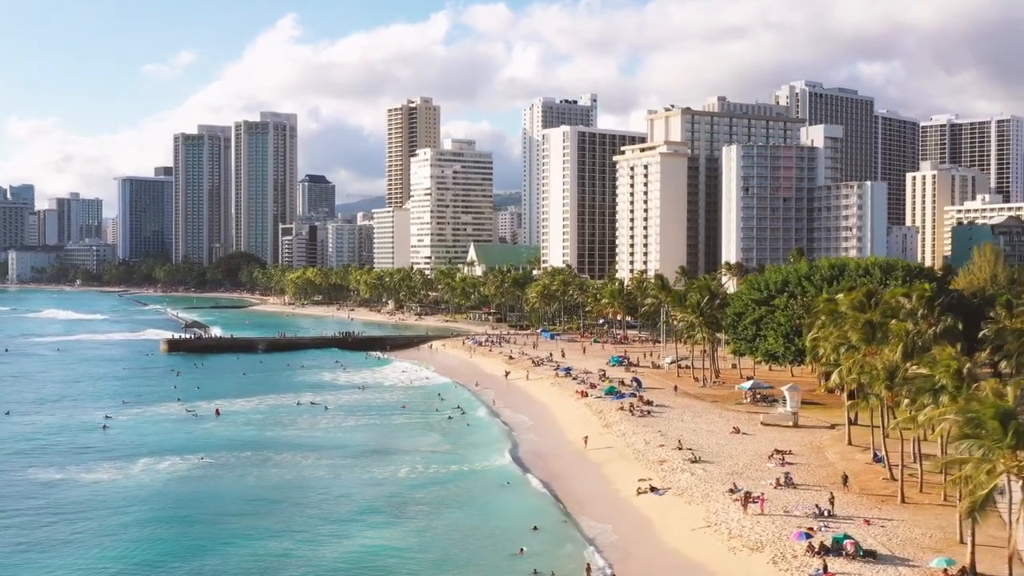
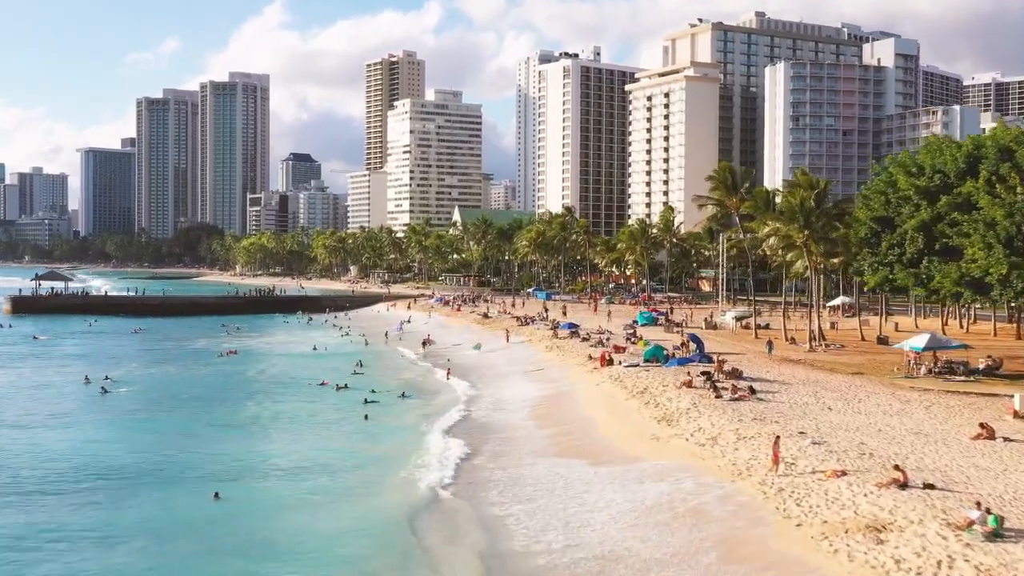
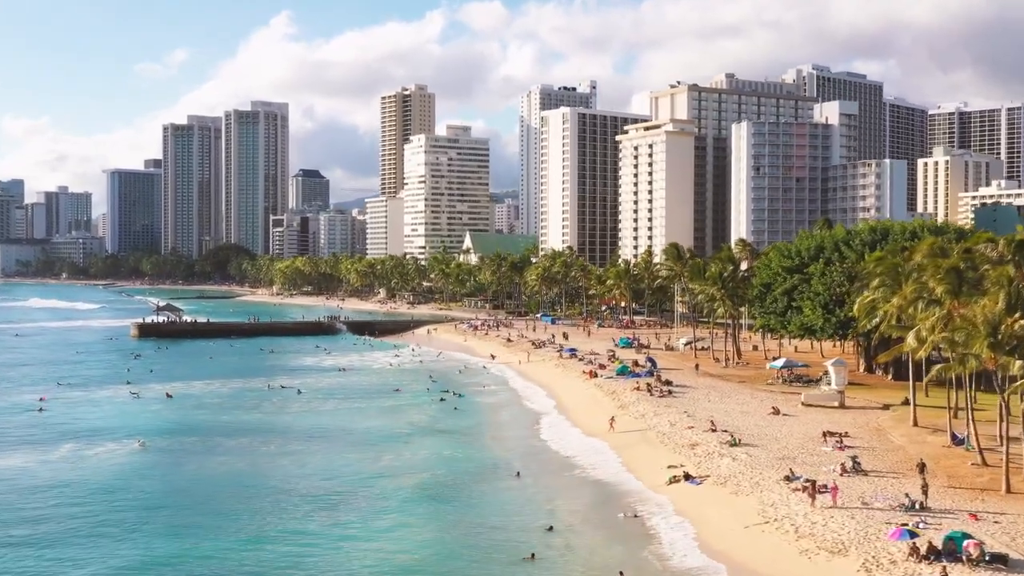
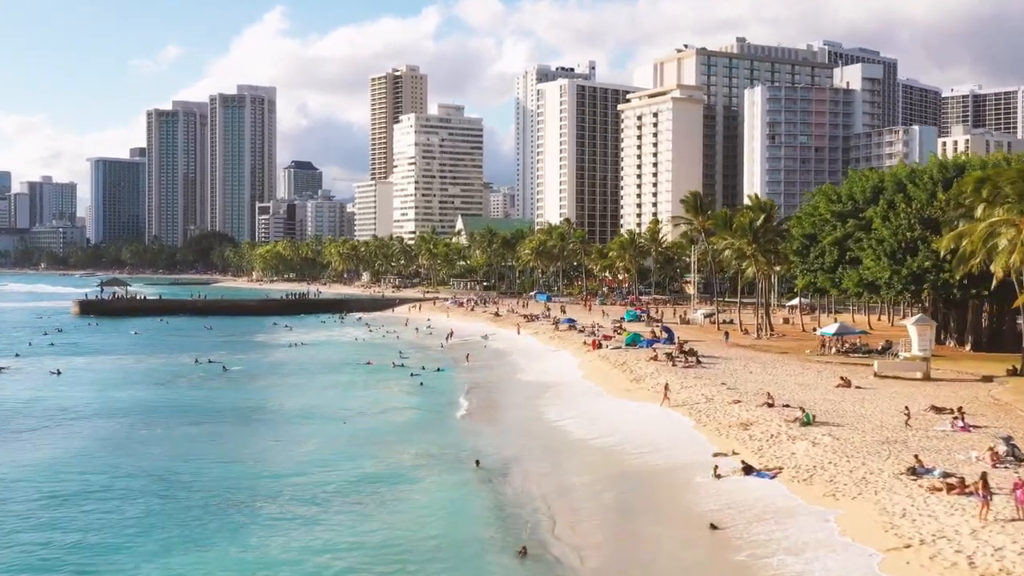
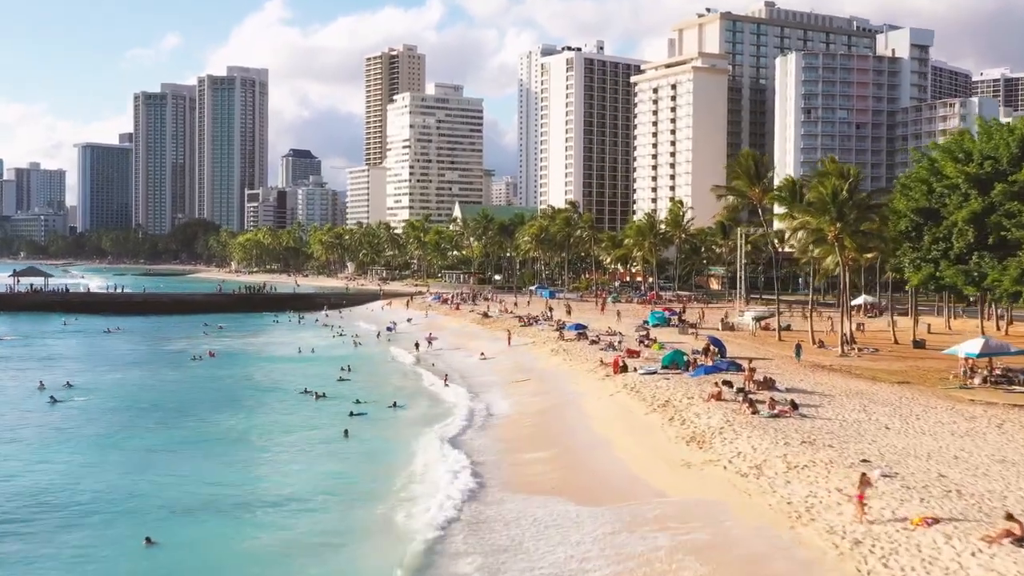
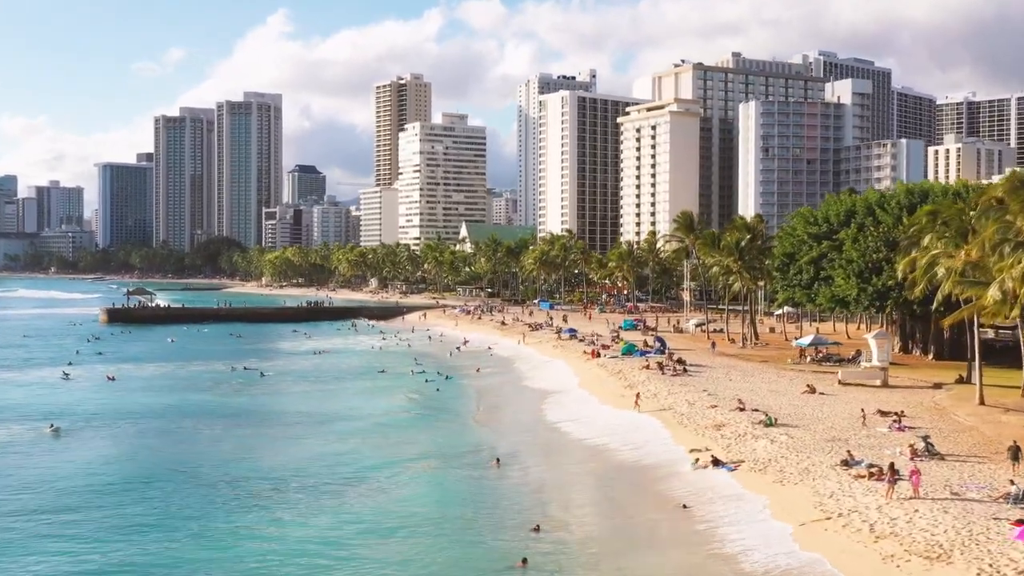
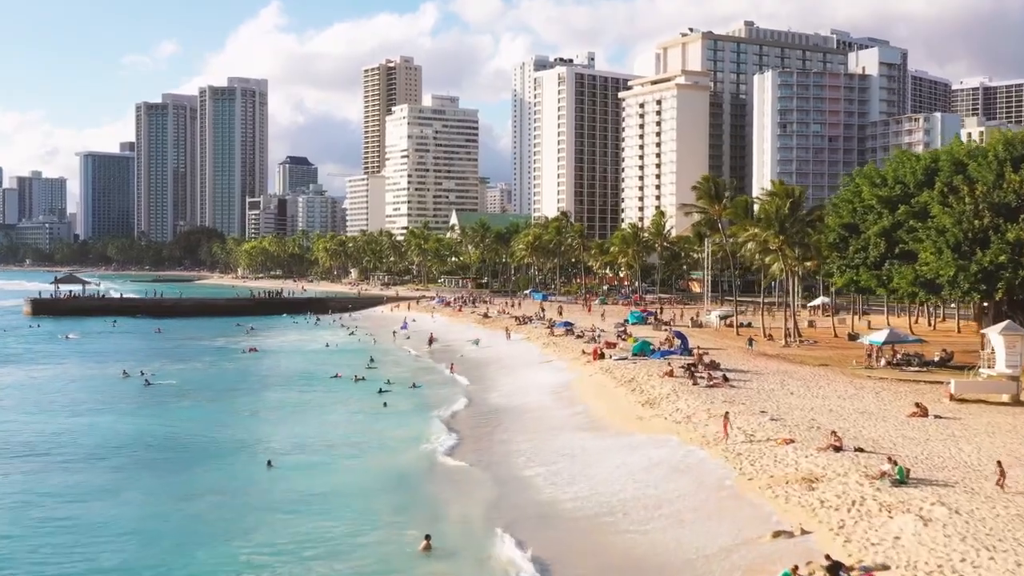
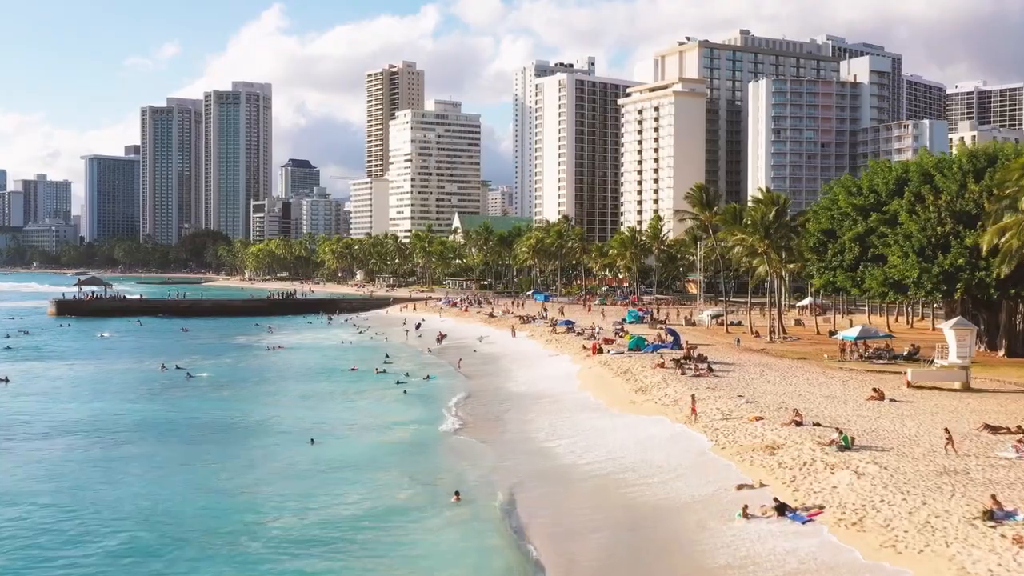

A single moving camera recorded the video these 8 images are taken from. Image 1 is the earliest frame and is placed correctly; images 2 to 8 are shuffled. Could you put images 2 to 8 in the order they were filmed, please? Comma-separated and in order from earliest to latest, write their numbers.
3, 6, 4, 8, 7, 2, 5
